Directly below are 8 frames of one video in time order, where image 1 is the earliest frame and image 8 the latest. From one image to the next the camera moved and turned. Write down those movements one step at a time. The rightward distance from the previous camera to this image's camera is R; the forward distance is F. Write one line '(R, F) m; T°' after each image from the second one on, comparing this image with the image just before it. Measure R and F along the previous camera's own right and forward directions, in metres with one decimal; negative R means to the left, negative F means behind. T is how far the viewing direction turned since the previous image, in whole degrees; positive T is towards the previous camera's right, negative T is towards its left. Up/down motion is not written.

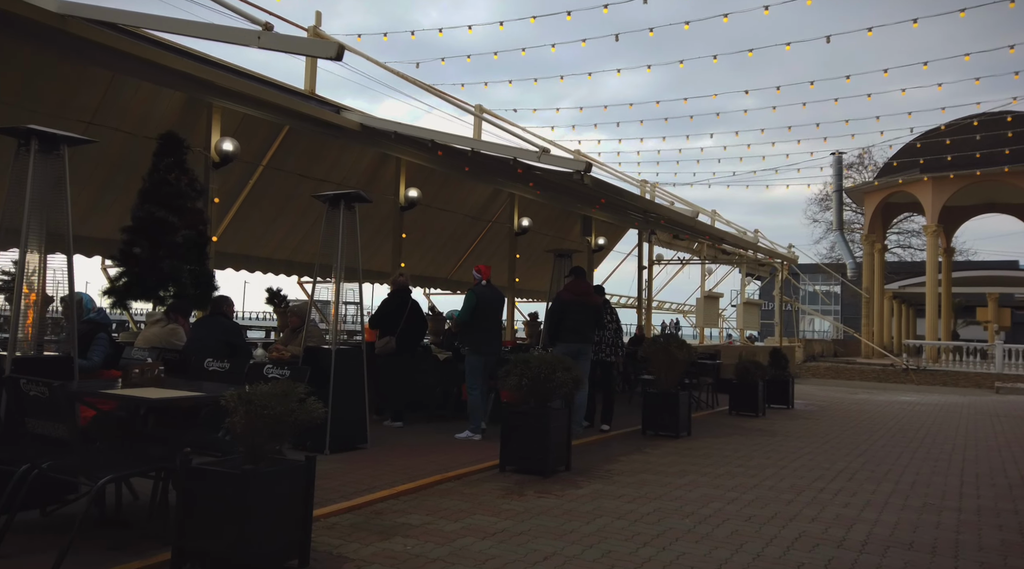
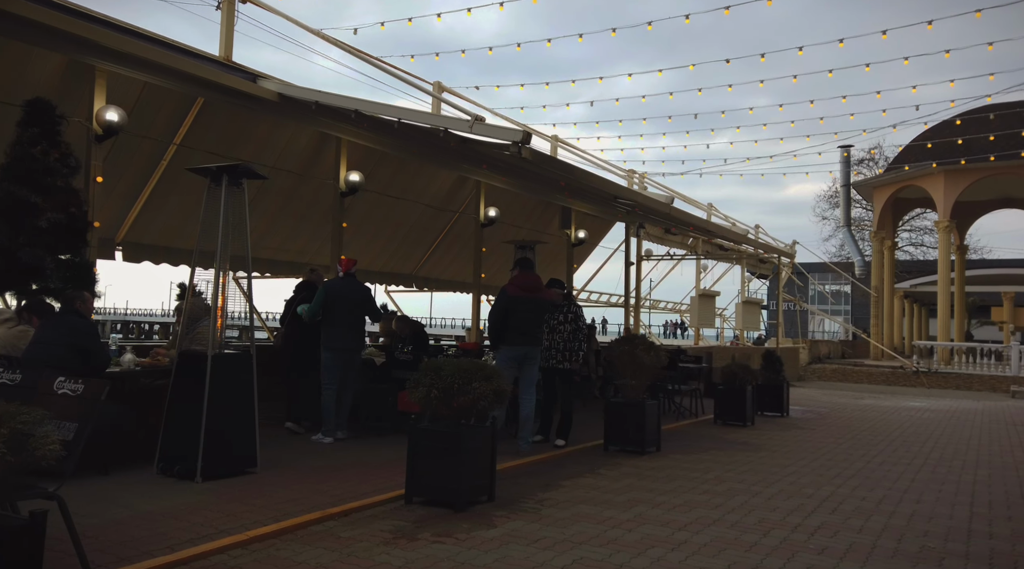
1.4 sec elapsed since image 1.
(+0.7, +1.3) m; -1°
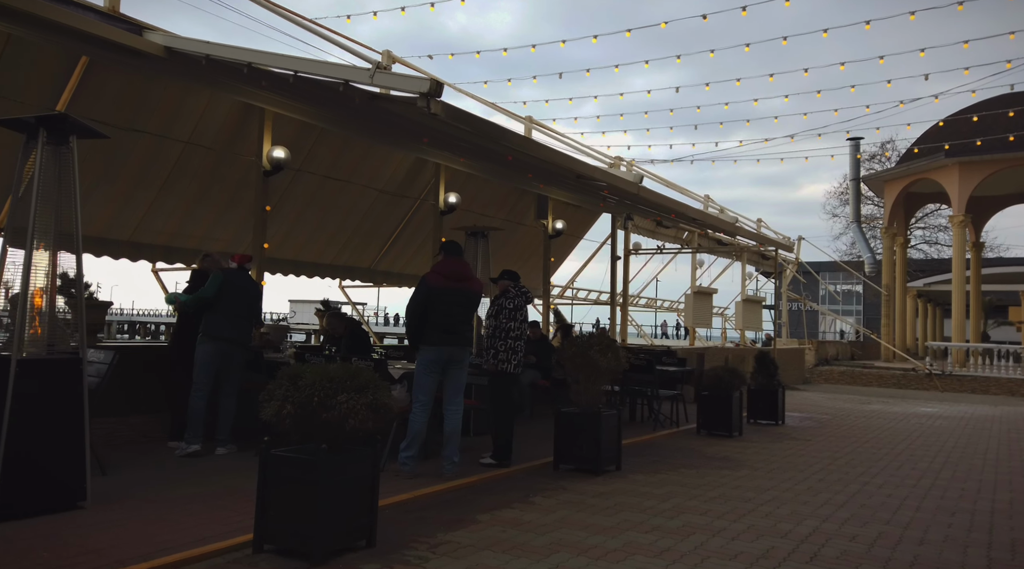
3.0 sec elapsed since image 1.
(+0.7, +1.3) m; -1°
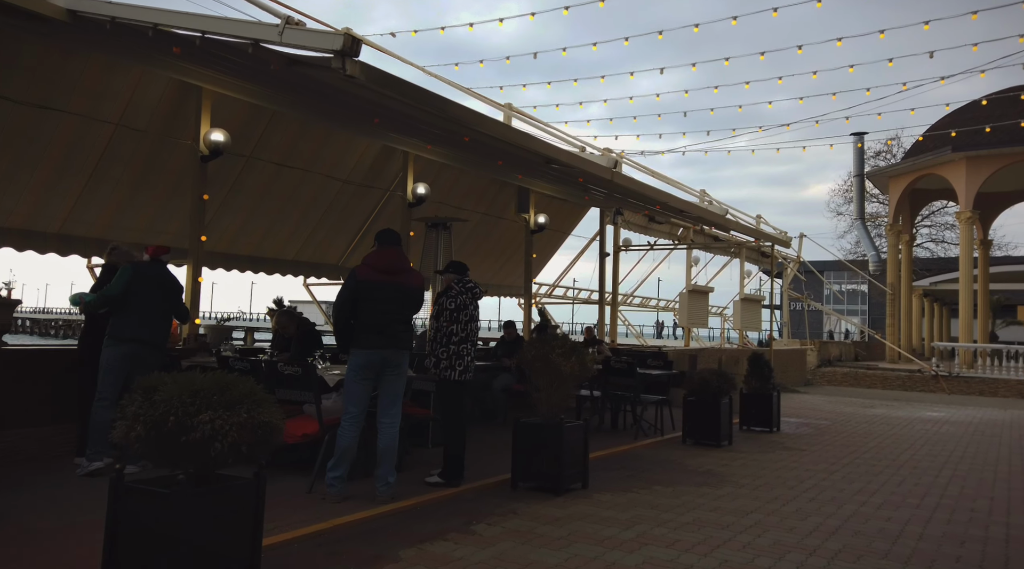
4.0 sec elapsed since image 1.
(+0.4, +0.8) m; 0°
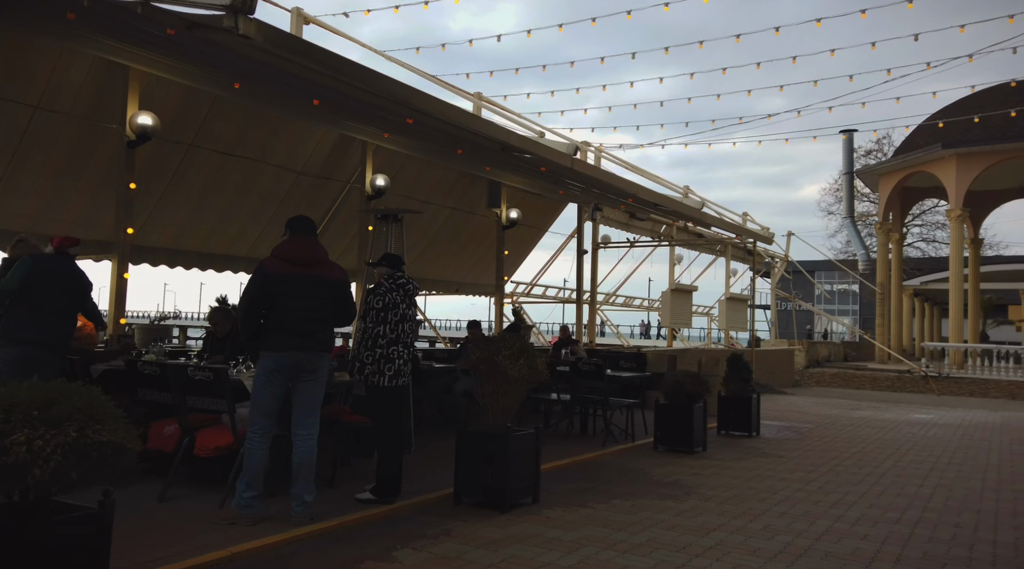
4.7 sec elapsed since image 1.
(+0.4, +0.6) m; 0°
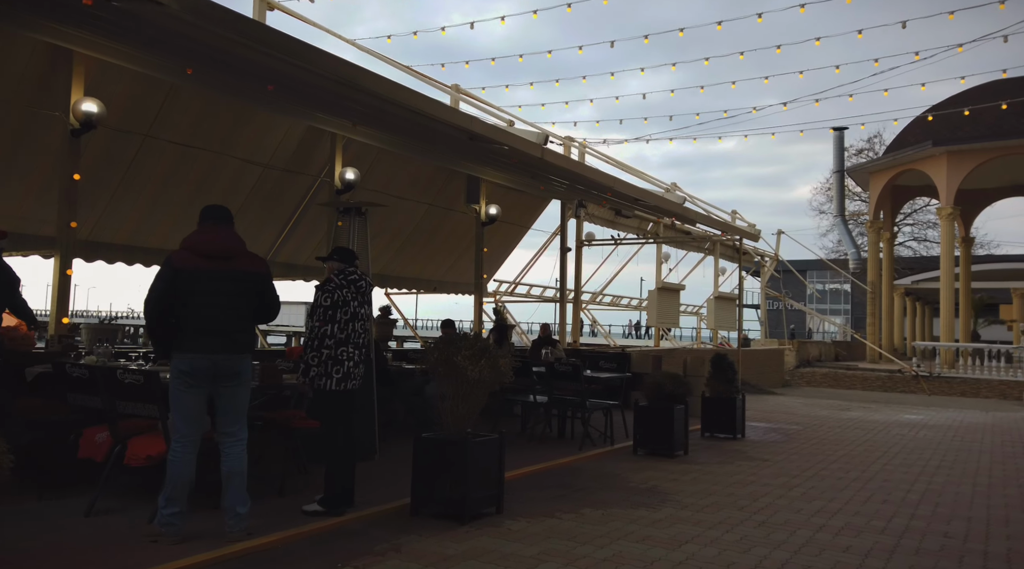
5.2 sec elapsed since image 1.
(+0.2, +0.4) m; 0°
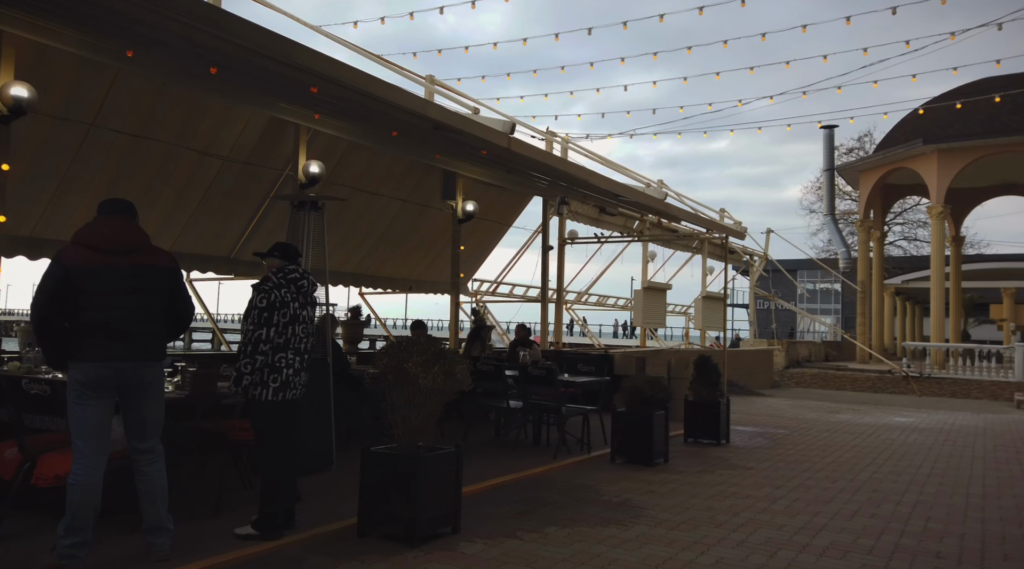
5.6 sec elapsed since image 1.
(+0.2, +0.5) m; +1°
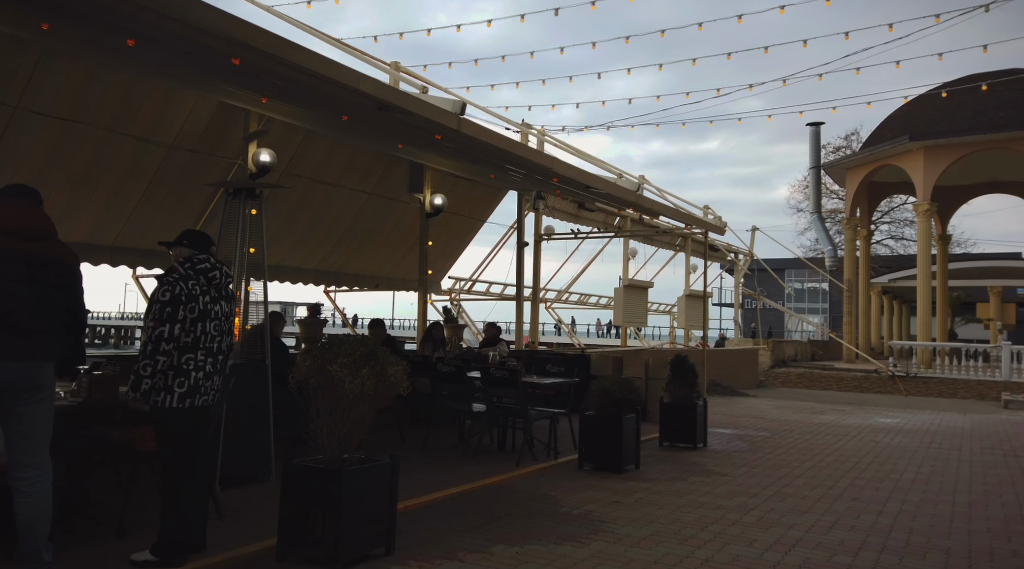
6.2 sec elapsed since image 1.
(+0.3, +0.5) m; +1°
